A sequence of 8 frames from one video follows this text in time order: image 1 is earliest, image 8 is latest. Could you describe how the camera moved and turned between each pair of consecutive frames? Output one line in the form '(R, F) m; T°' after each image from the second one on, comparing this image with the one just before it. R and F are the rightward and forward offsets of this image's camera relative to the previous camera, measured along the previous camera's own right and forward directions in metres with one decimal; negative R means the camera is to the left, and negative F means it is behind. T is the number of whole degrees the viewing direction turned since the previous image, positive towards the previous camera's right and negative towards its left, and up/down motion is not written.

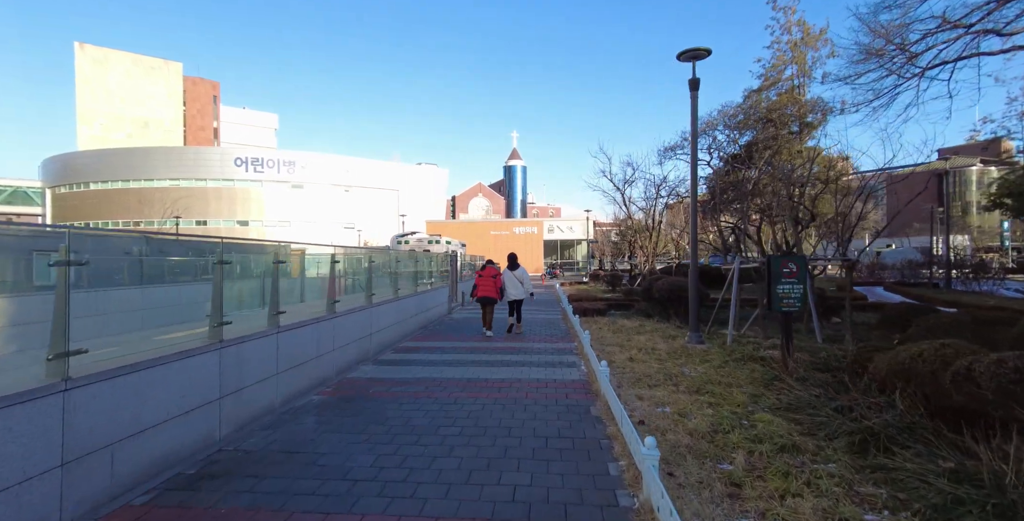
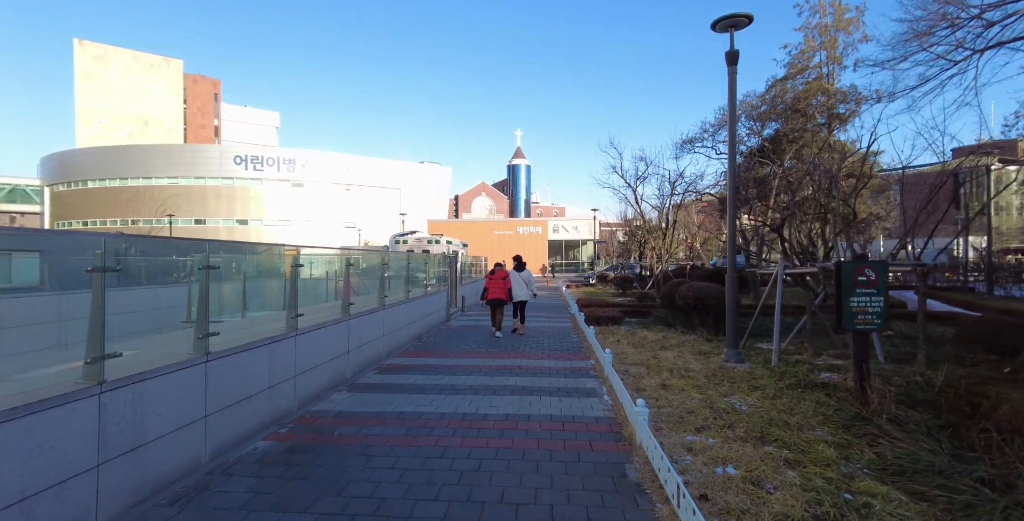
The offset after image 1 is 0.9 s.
(0.0, +1.4) m; 0°
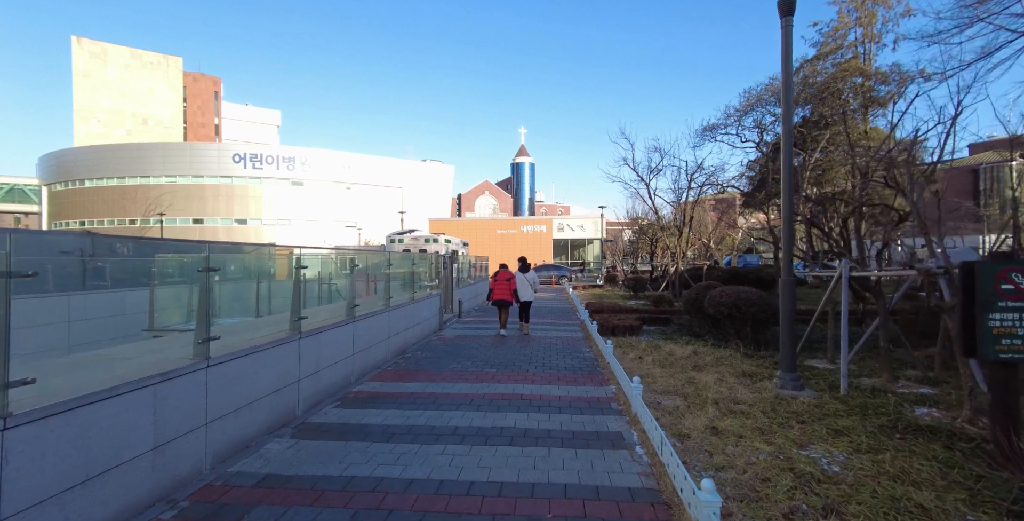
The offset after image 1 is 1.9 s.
(+0.1, +1.6) m; -1°
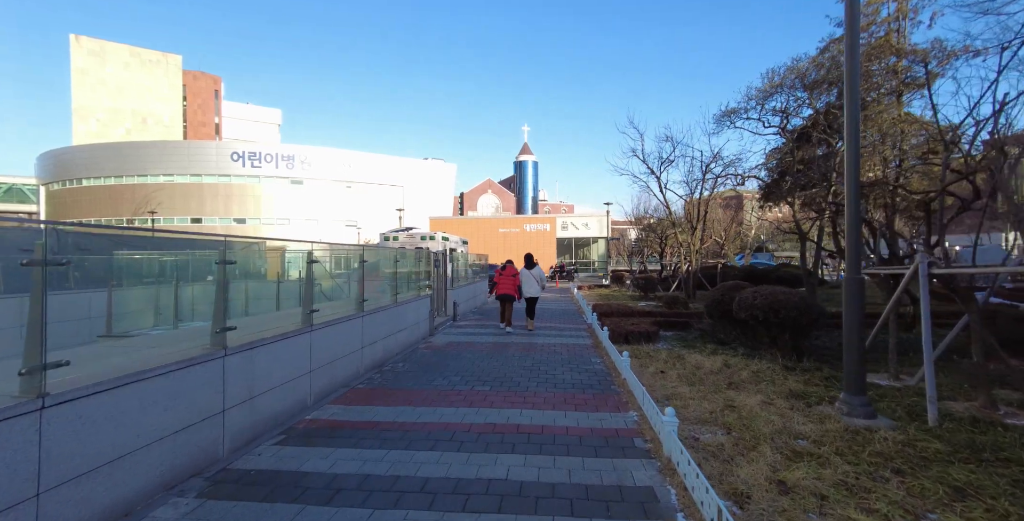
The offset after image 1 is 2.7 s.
(+0.1, +1.3) m; 0°
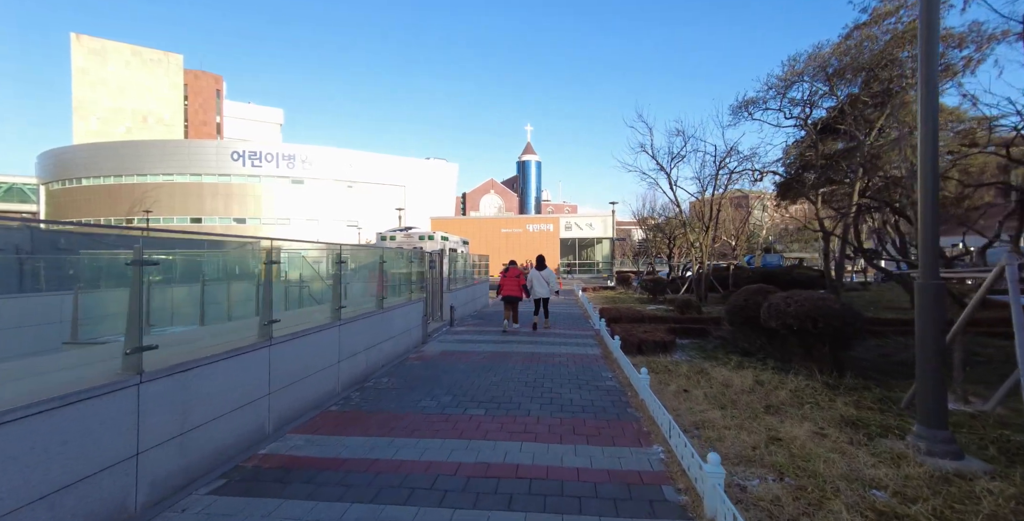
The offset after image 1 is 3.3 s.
(0.0, +0.9) m; 0°
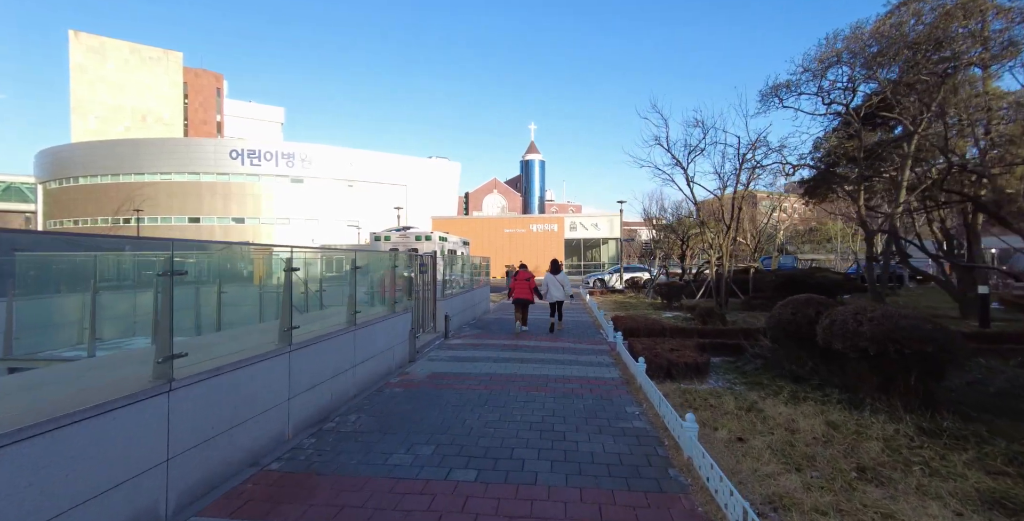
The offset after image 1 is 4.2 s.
(0.0, +1.4) m; 0°
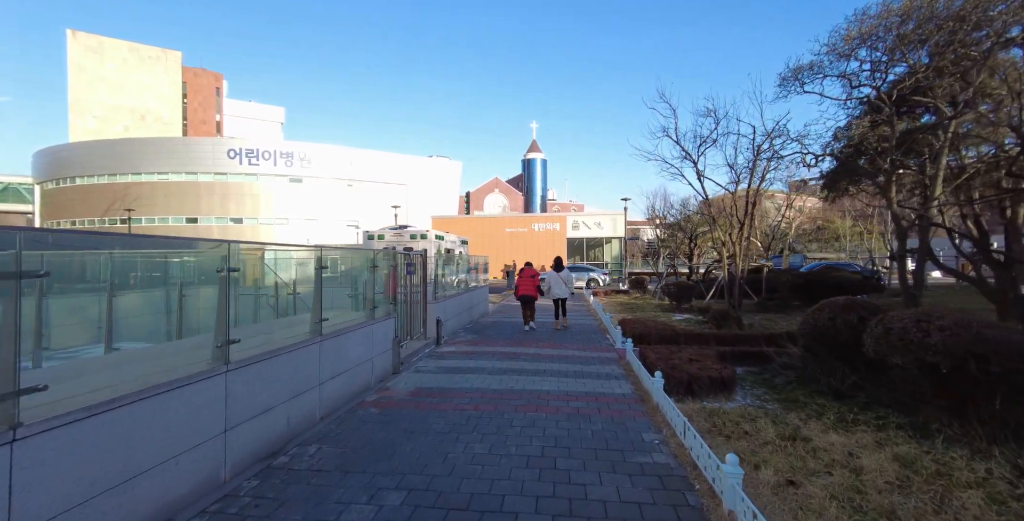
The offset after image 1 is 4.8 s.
(+0.1, +0.9) m; 0°
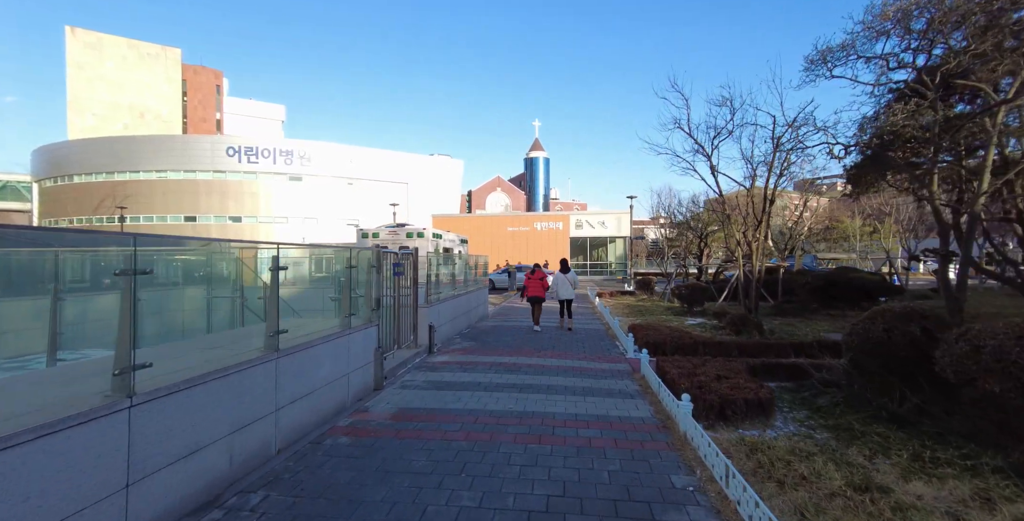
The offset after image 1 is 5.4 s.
(0.0, +0.9) m; 0°
